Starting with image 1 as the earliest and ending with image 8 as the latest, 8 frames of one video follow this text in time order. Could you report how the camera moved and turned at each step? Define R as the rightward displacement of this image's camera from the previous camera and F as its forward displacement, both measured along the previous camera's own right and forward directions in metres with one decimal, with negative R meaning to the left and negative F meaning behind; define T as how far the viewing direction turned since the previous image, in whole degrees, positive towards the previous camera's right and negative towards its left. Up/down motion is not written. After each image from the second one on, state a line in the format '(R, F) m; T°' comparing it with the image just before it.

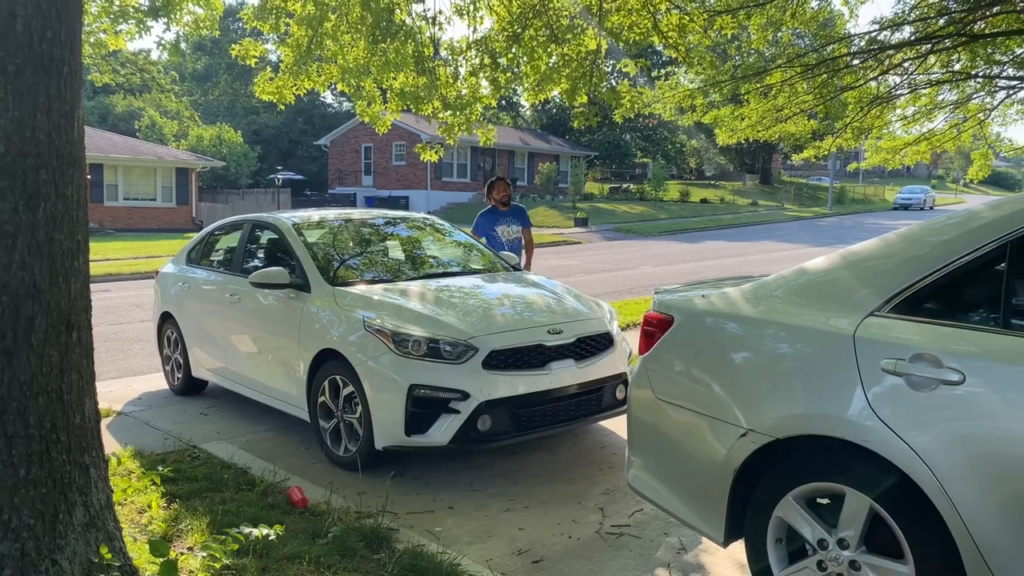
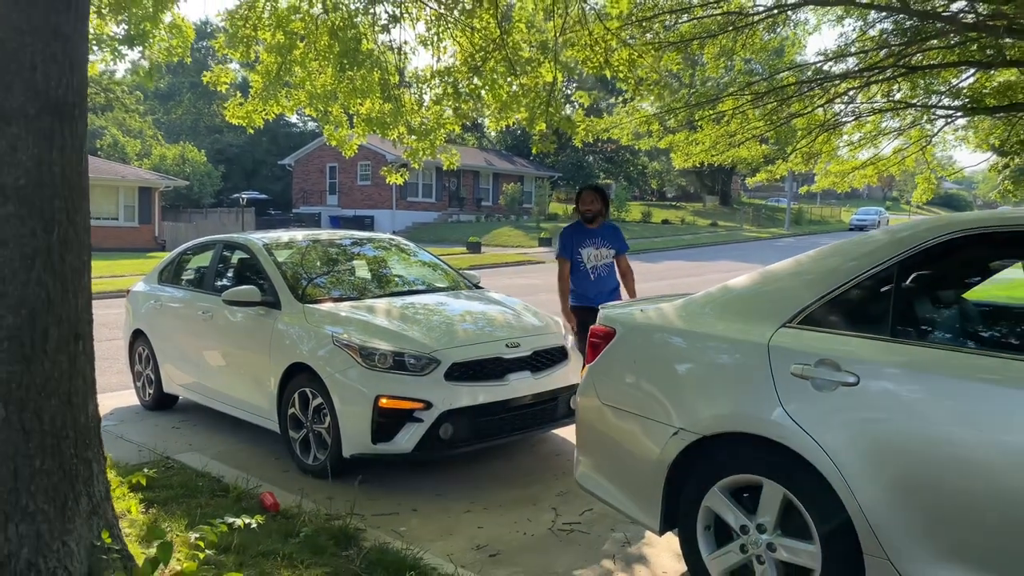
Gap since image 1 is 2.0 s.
(0.0, -0.3) m; +2°
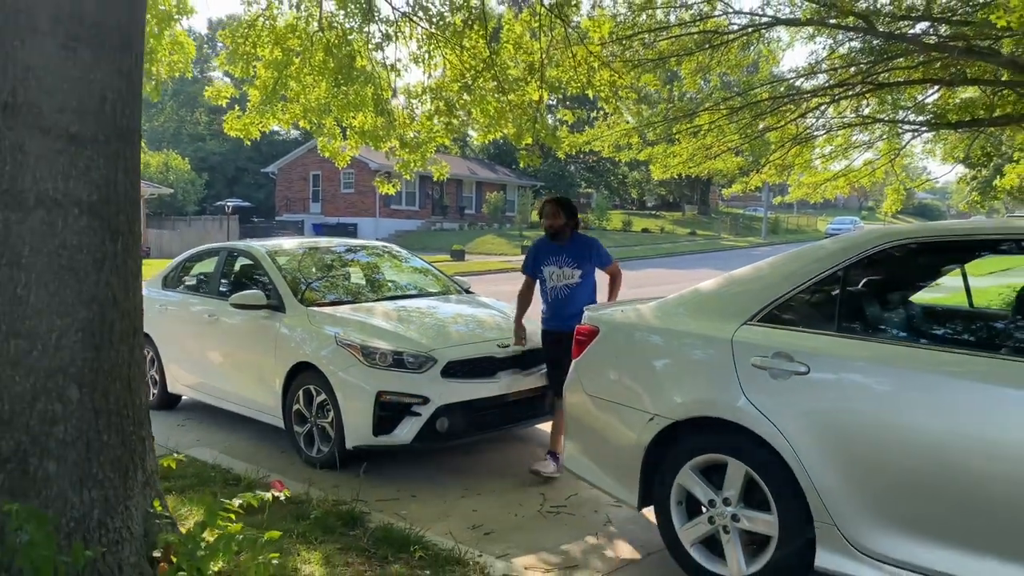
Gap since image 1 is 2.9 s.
(-0.1, -0.4) m; +1°
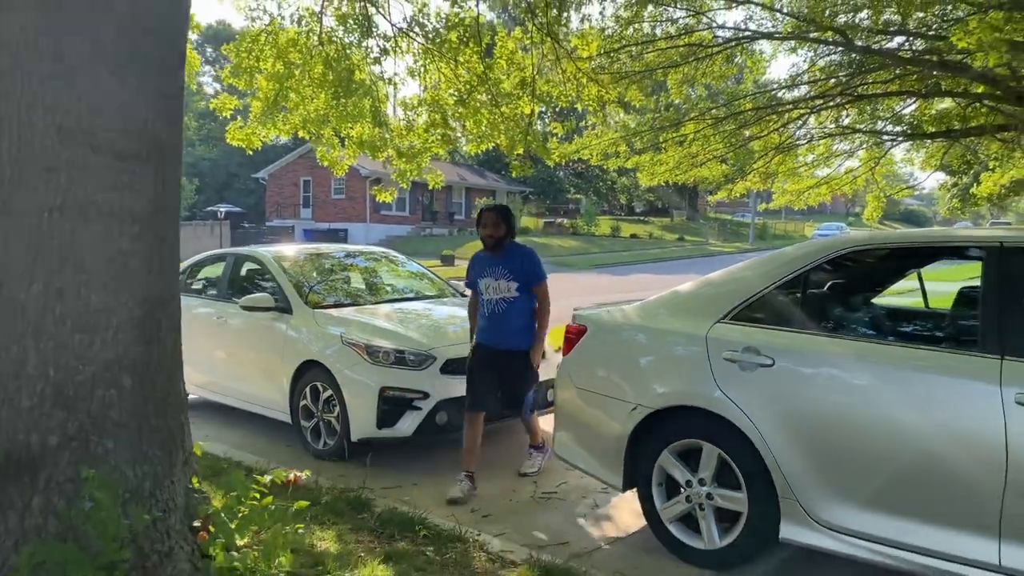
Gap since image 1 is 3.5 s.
(0.0, -0.3) m; +1°
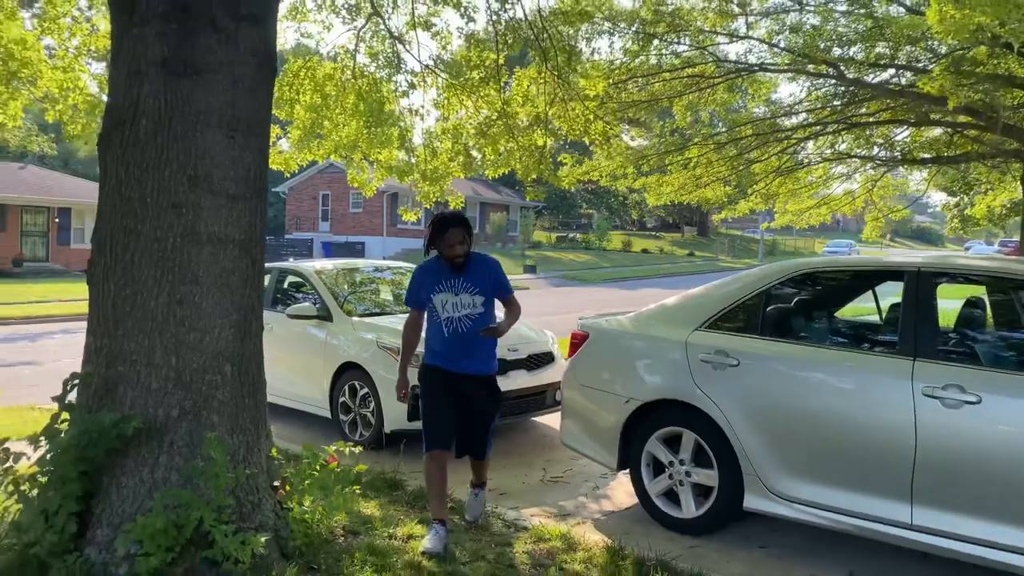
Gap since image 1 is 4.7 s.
(0.0, -0.7) m; -1°
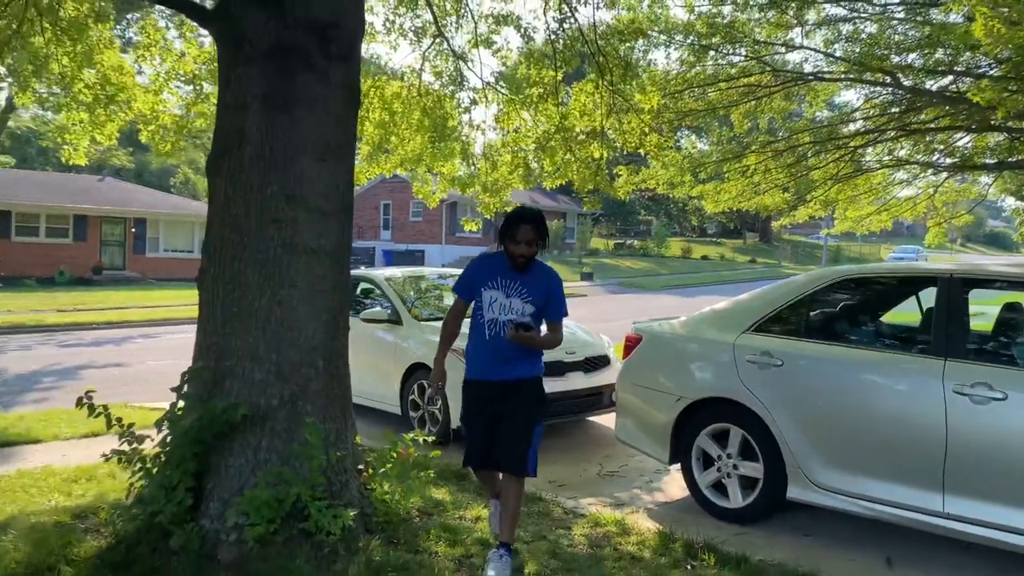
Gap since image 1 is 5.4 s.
(0.0, -0.4) m; -4°
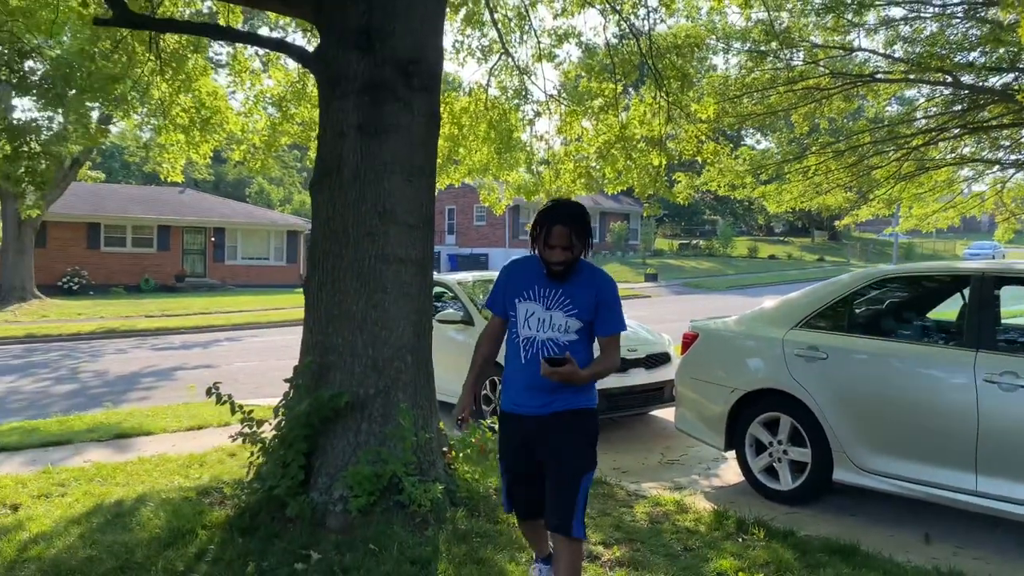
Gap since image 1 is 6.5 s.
(0.0, -0.5) m; -4°
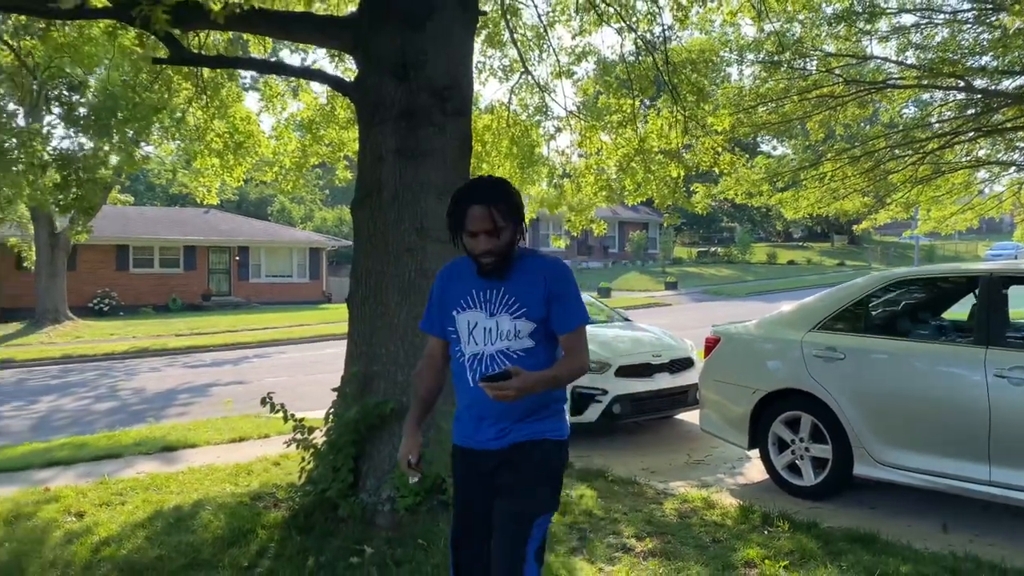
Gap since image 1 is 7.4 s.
(-0.1, -0.3) m; -1°
